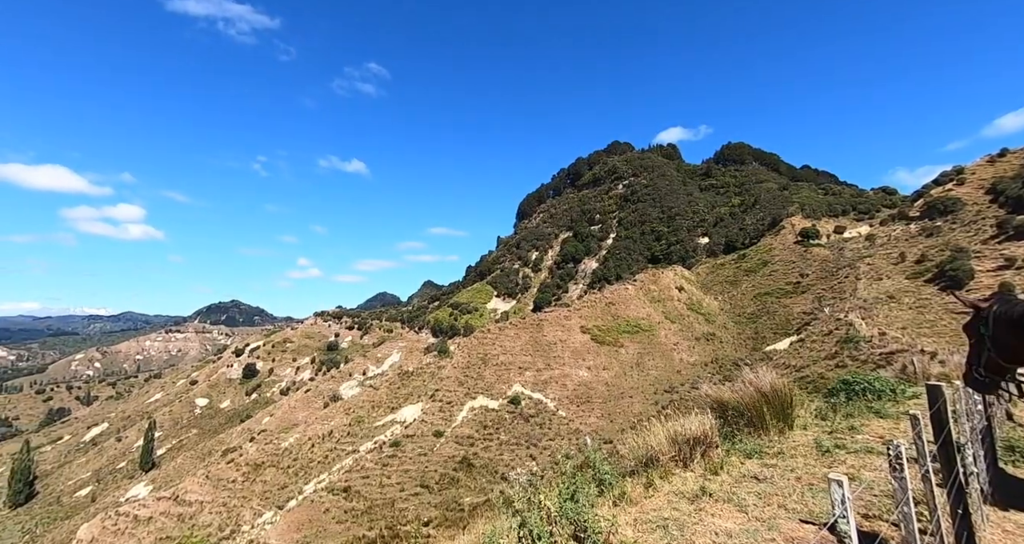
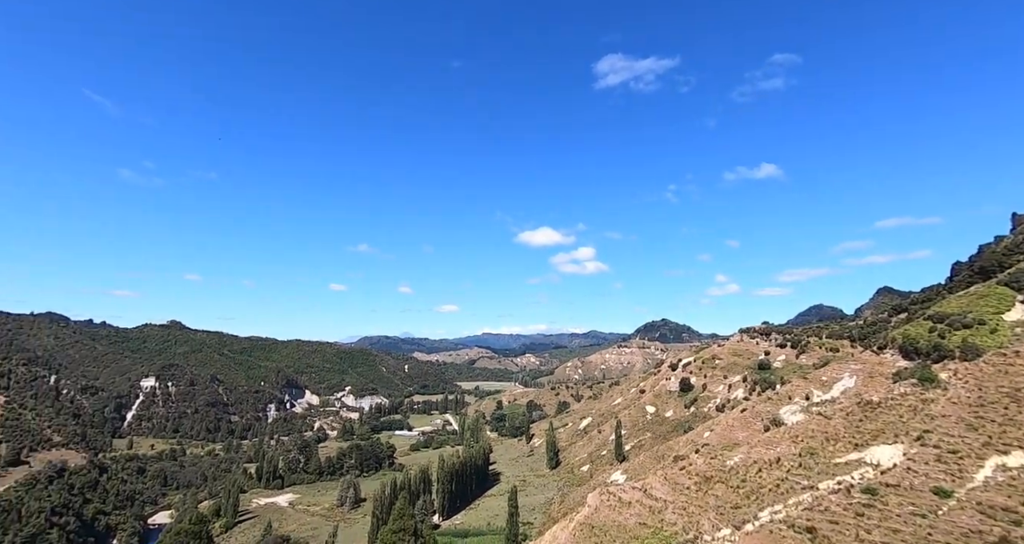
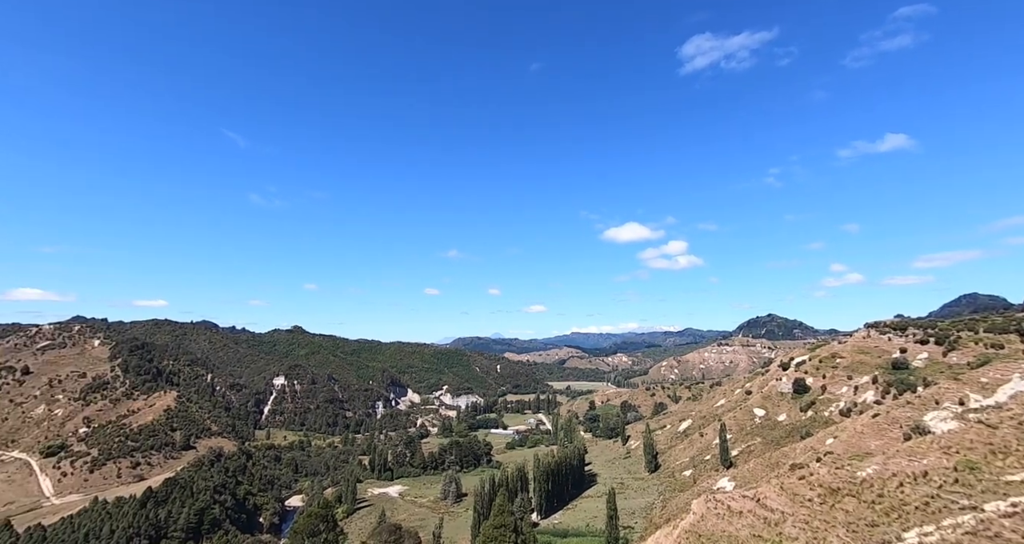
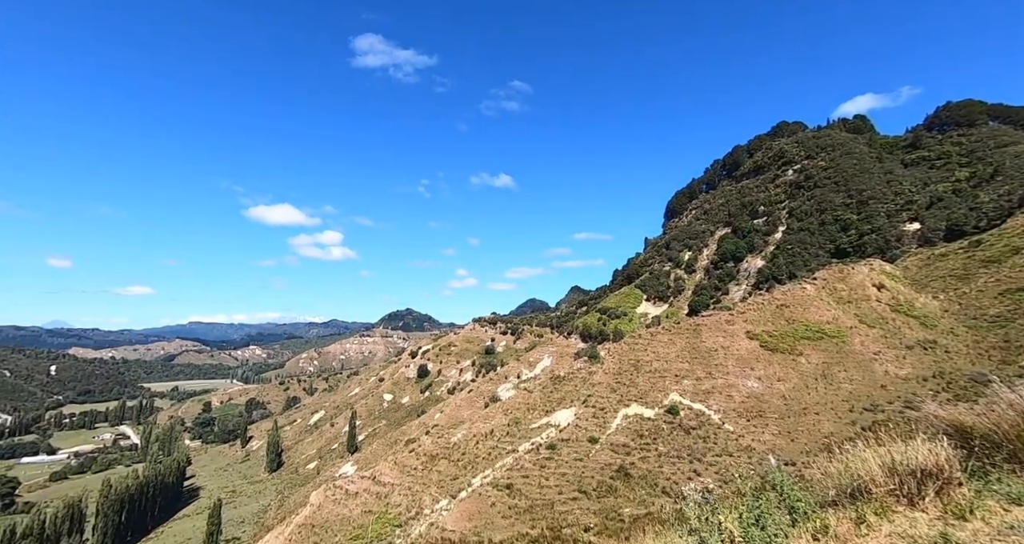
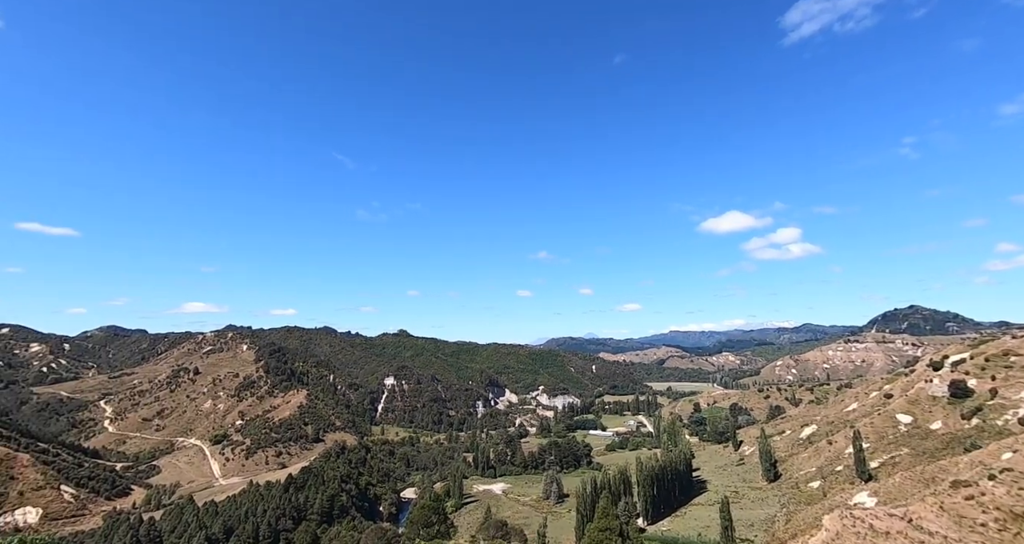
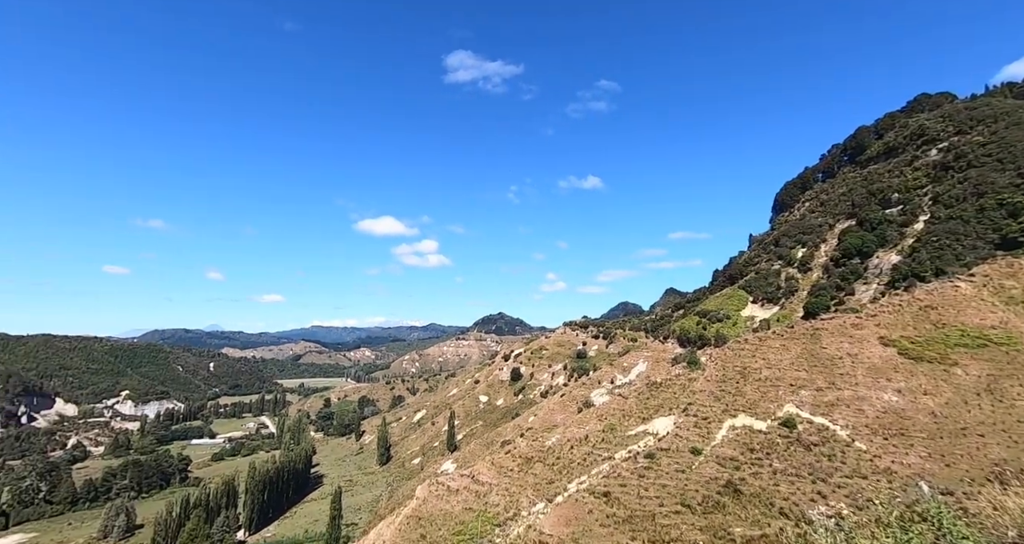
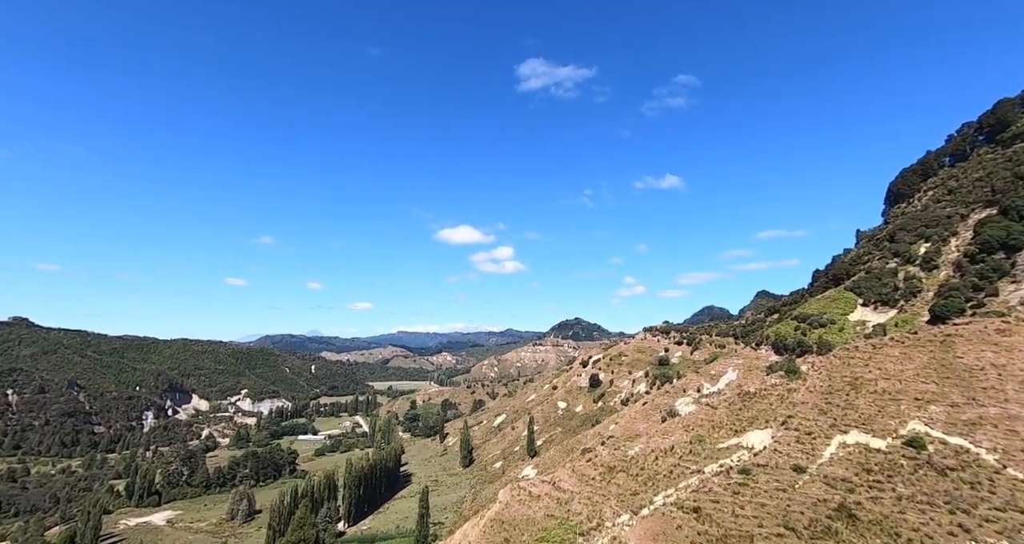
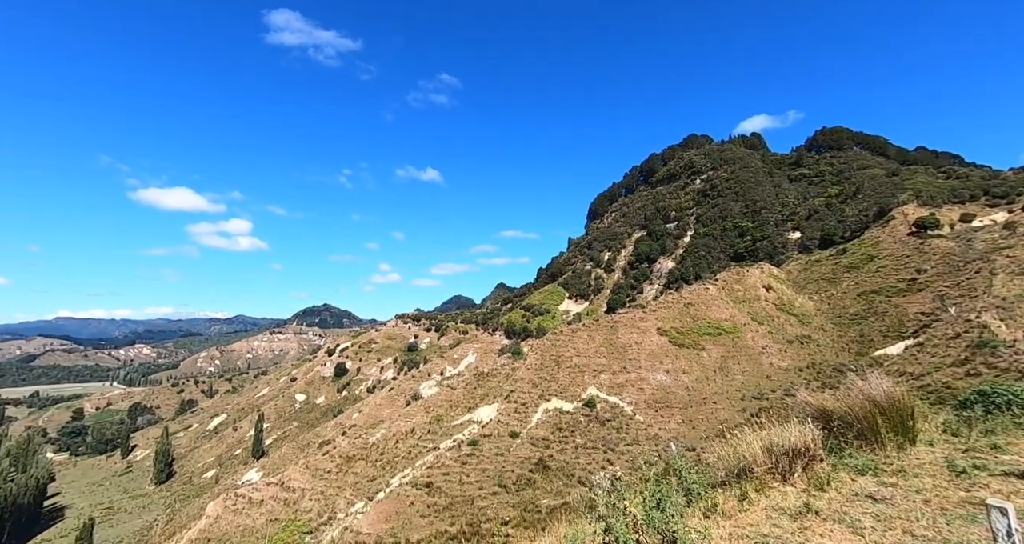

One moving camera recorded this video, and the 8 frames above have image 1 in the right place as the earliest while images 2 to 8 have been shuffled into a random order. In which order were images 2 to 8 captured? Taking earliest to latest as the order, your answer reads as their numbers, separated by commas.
8, 4, 6, 7, 2, 3, 5
